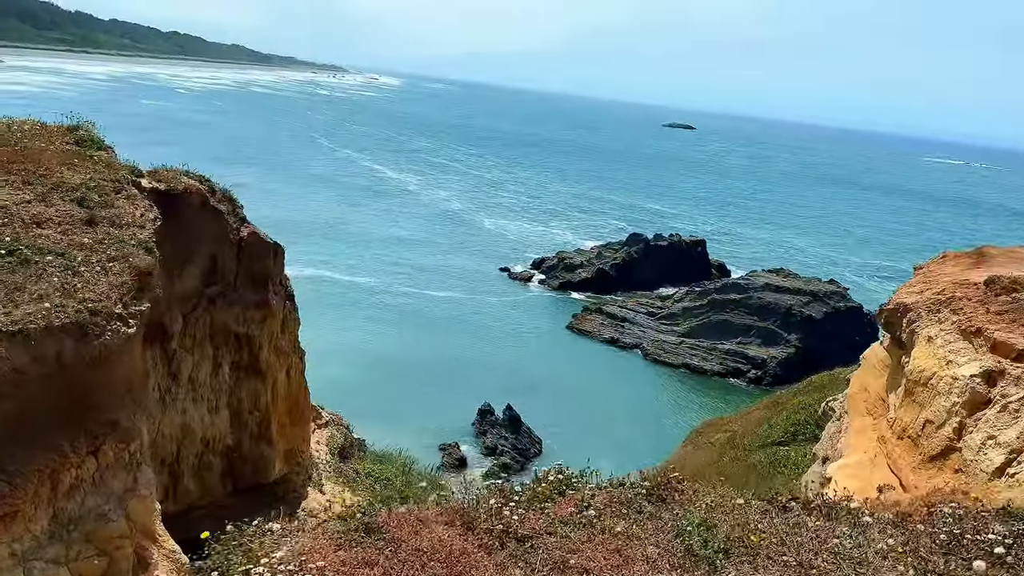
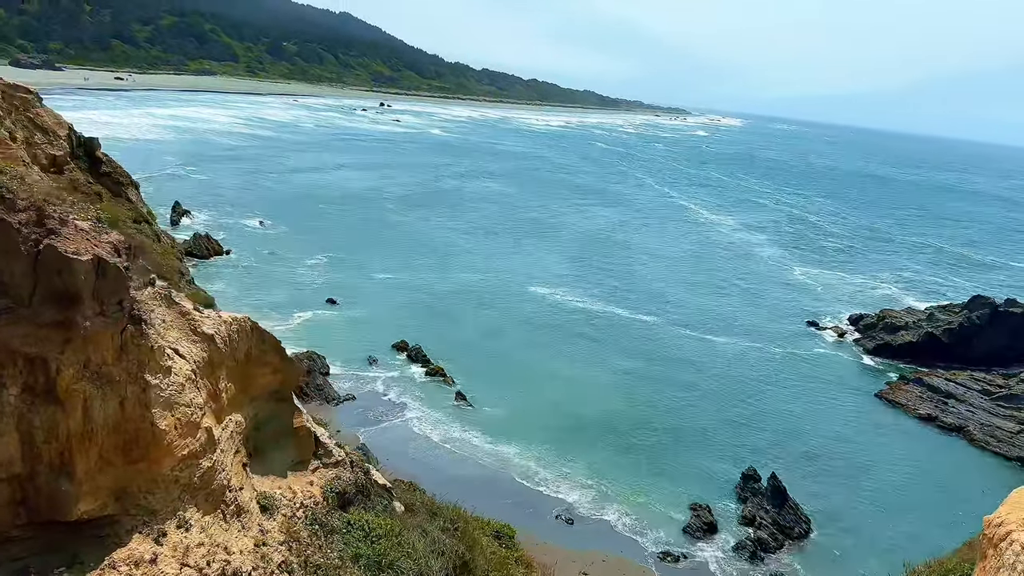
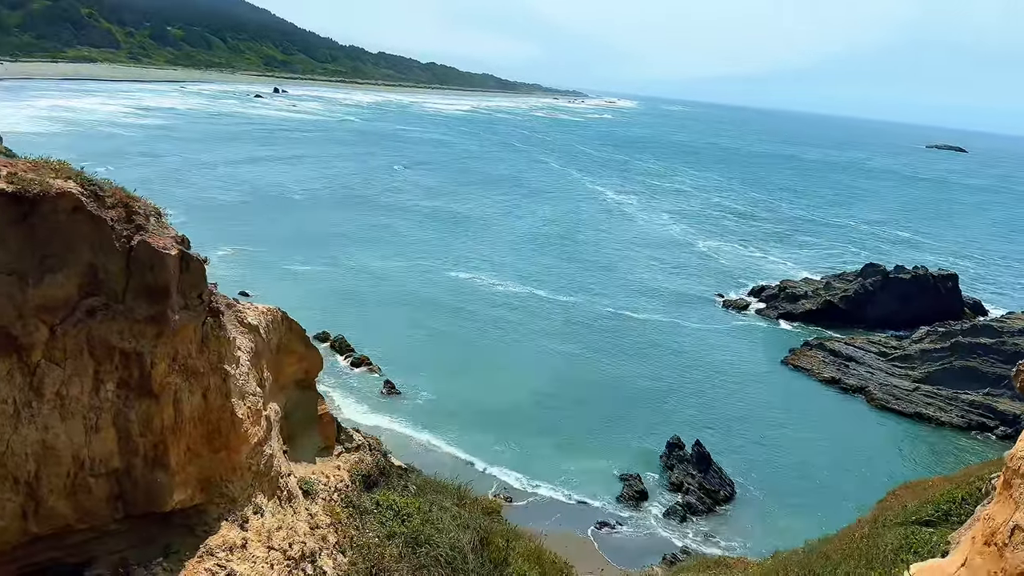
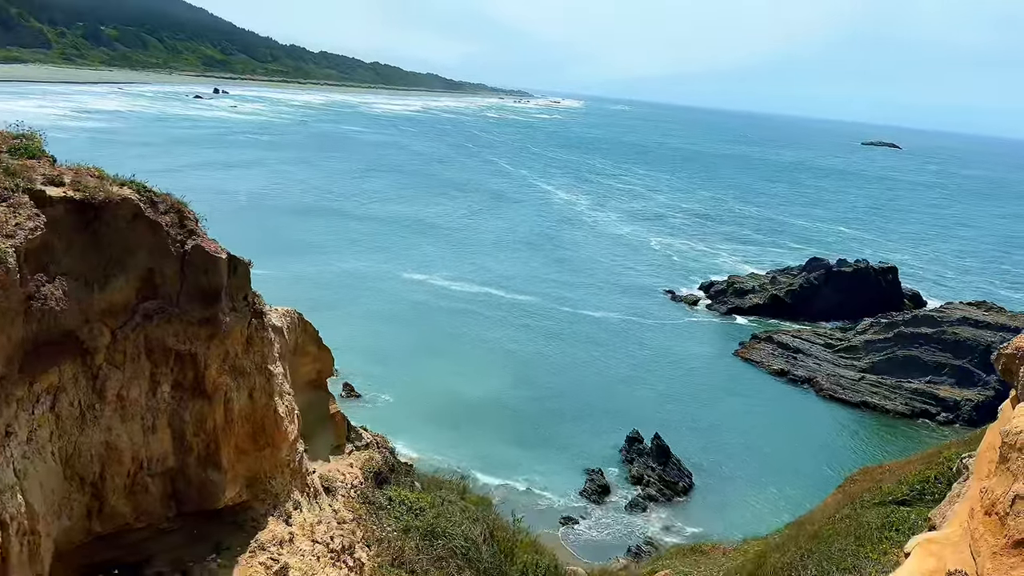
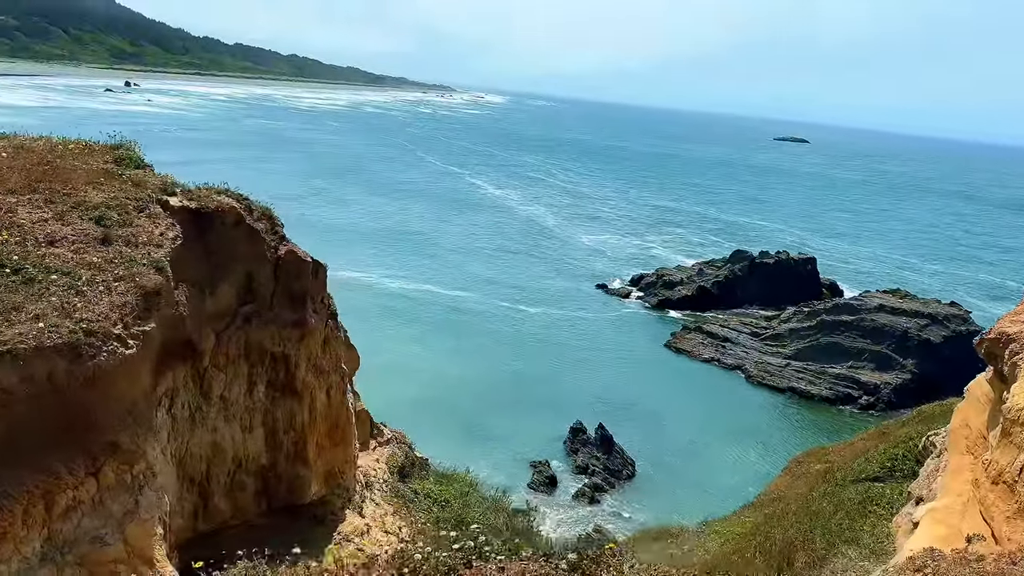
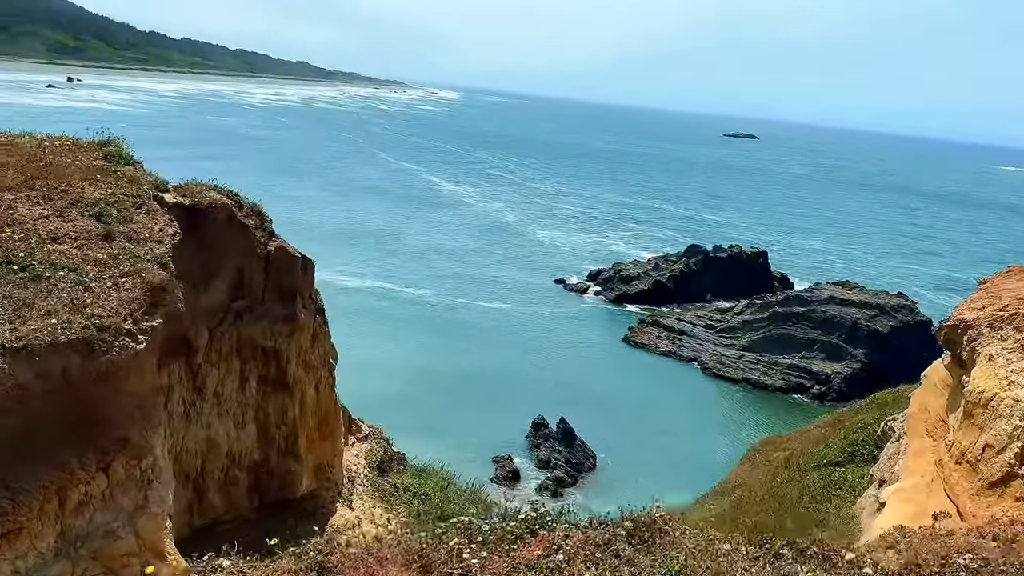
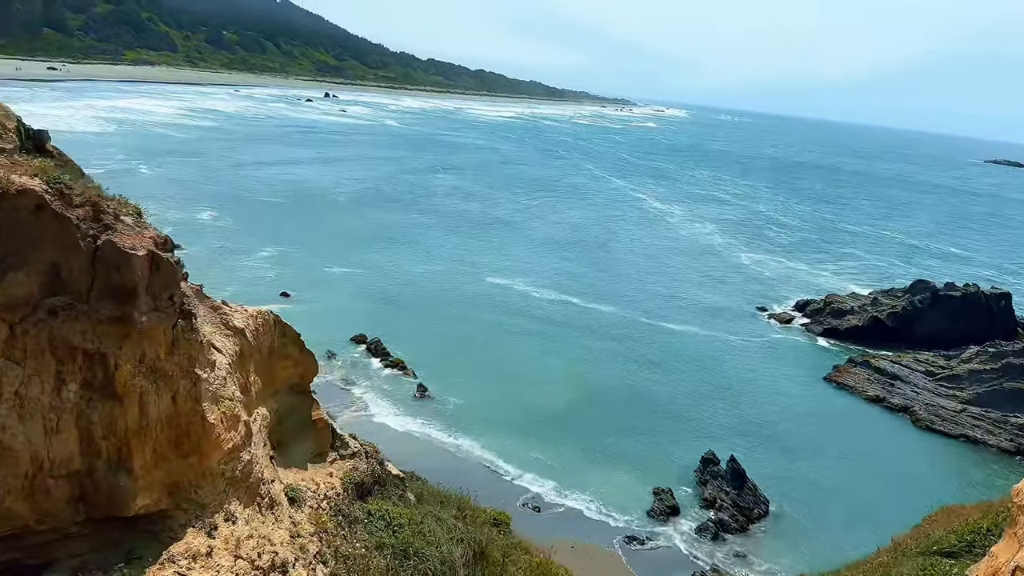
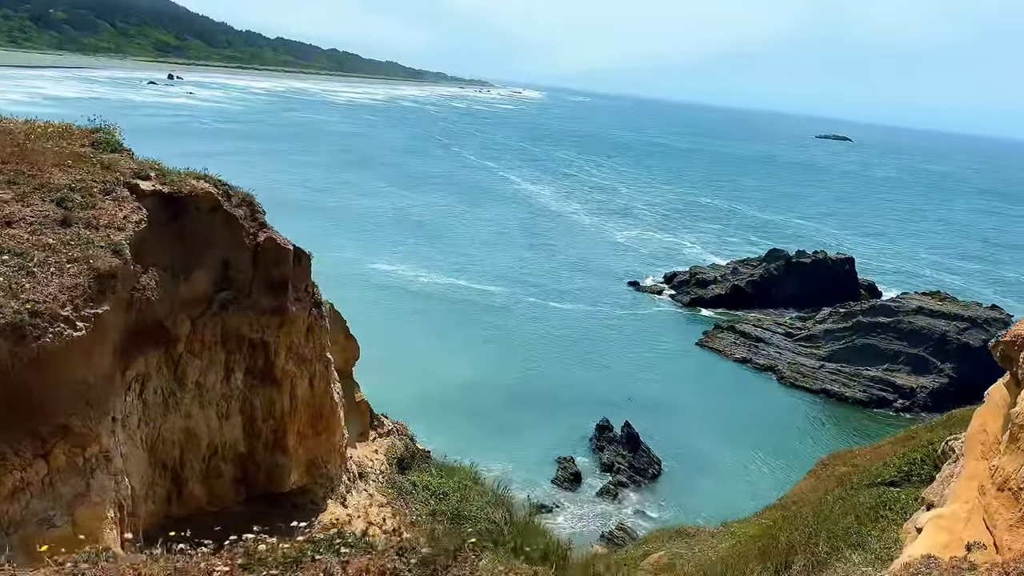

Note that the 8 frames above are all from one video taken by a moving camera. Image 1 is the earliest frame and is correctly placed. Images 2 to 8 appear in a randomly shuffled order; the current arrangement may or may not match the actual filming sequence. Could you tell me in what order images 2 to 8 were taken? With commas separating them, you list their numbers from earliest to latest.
6, 5, 8, 4, 3, 7, 2
